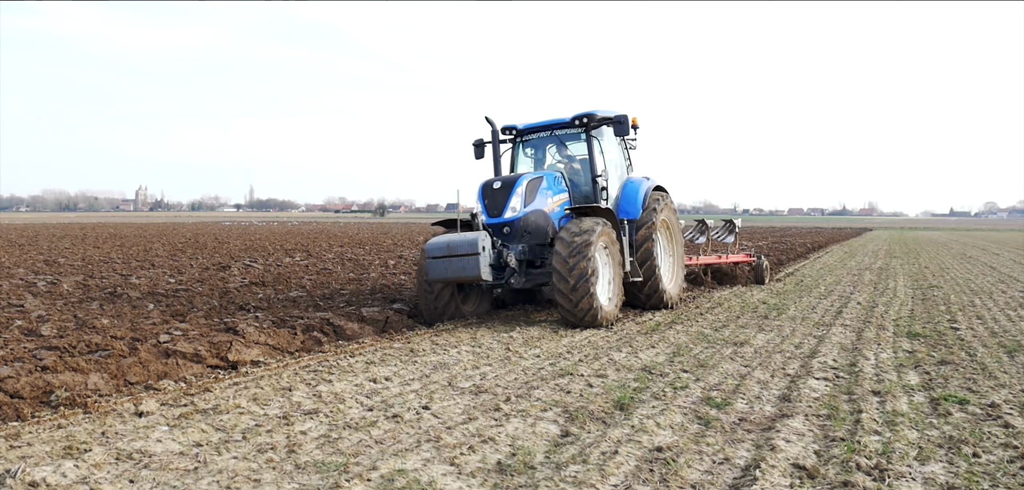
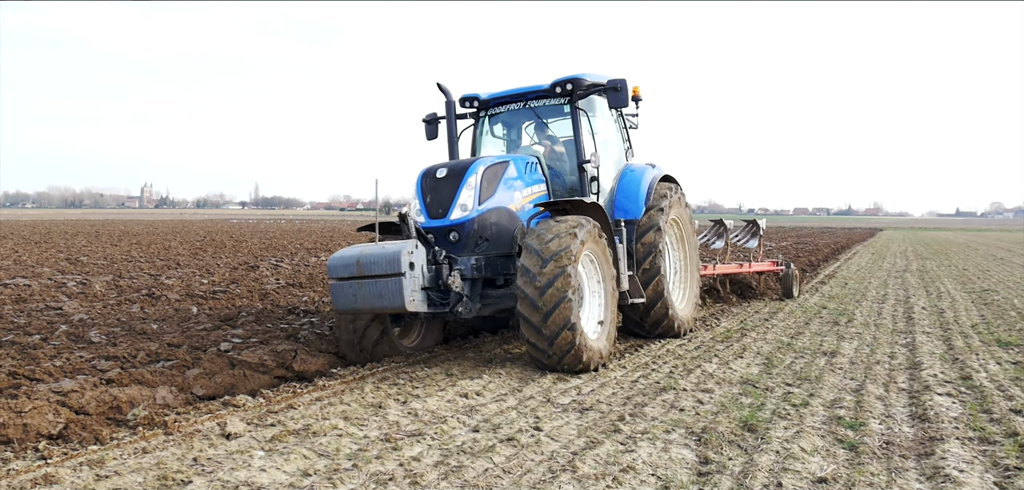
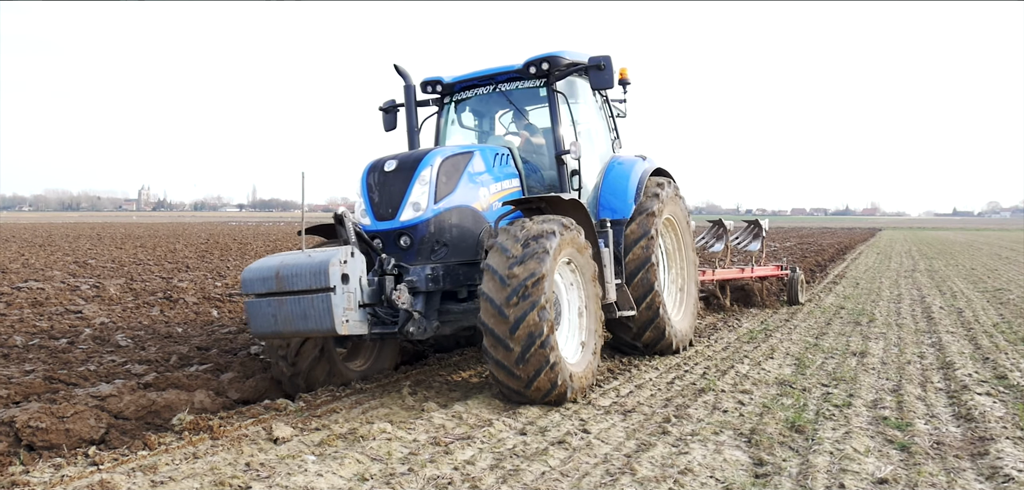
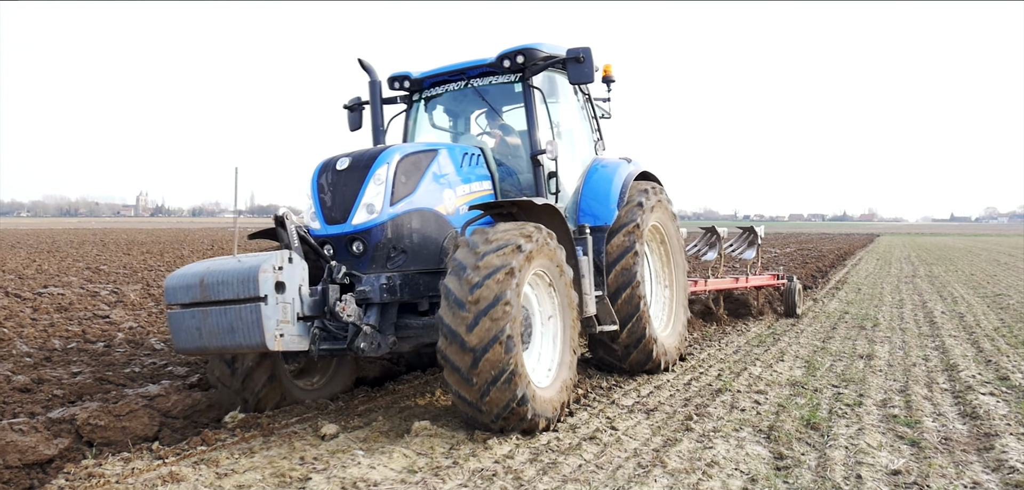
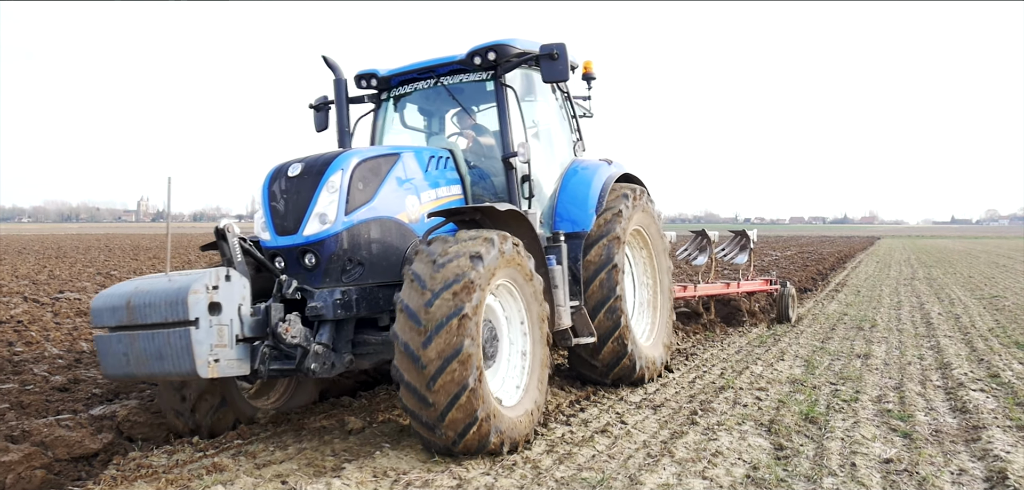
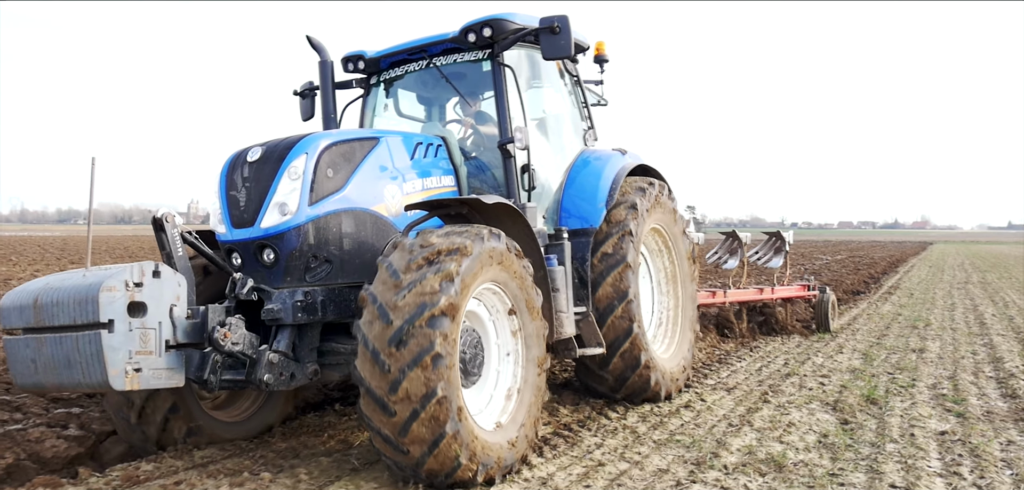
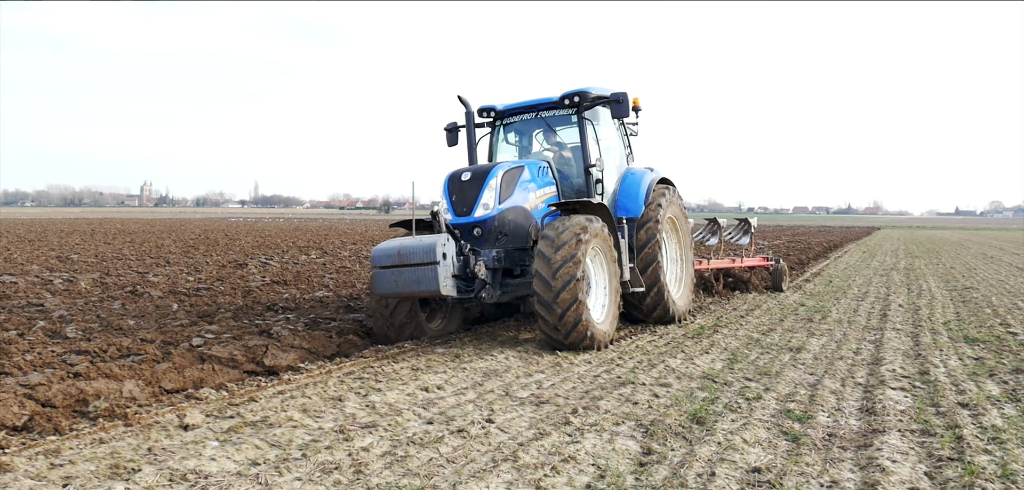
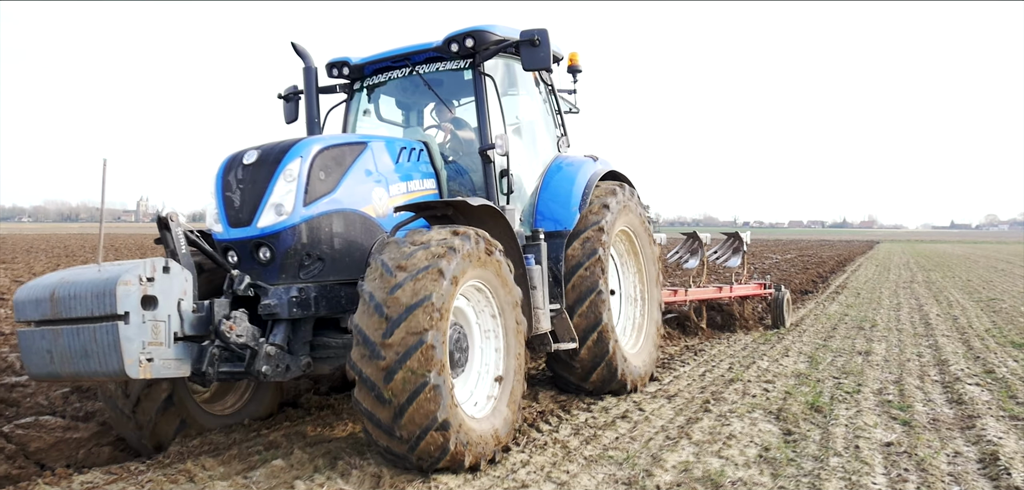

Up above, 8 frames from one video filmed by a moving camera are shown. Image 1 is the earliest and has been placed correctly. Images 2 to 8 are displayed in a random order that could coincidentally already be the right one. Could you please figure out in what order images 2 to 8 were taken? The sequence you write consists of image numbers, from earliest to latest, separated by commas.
7, 2, 3, 4, 5, 8, 6
